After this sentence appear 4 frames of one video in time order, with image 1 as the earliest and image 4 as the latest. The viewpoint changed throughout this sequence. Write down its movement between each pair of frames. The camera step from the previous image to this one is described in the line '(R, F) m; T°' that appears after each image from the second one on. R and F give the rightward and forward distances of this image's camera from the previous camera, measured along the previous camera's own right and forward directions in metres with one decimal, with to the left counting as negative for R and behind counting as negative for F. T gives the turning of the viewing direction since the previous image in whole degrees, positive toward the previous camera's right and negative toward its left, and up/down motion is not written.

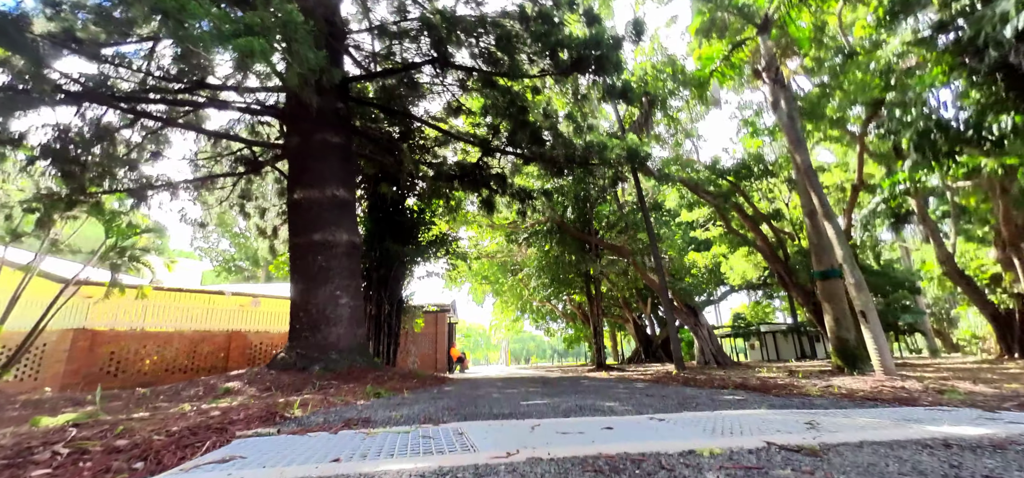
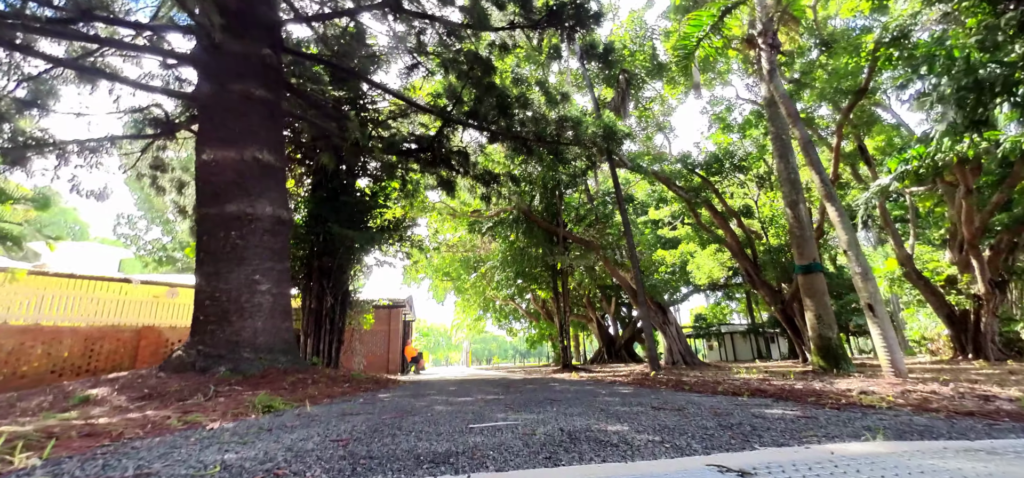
(0.0, +0.9) m; +4°
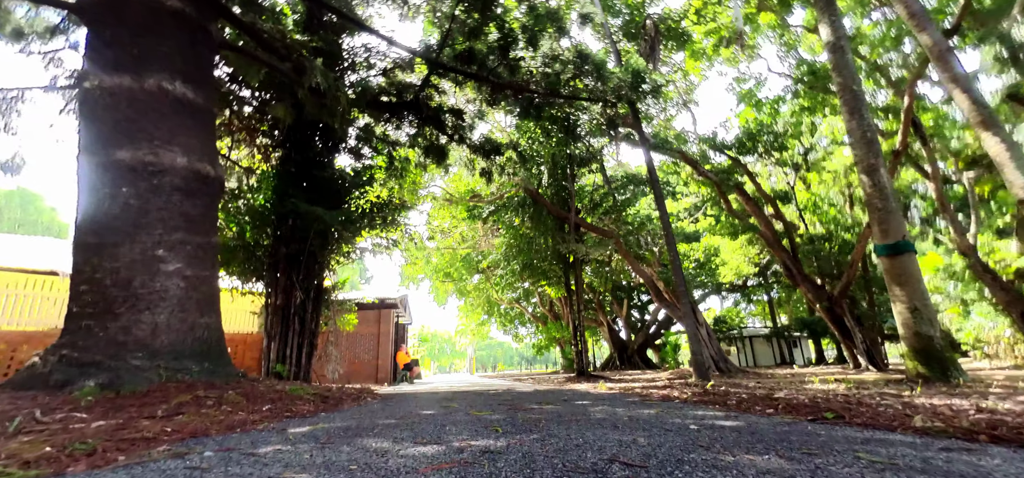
(0.0, +1.5) m; -1°
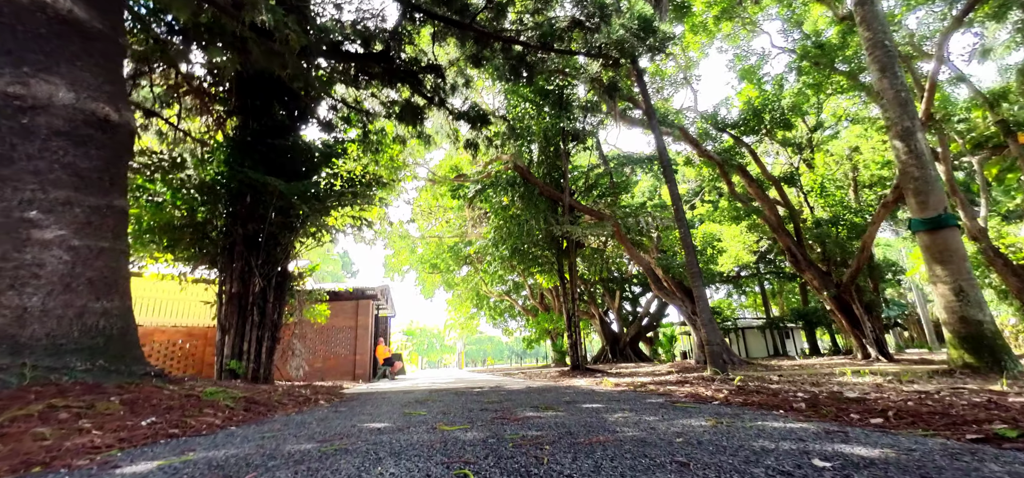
(0.0, +0.8) m; +1°
